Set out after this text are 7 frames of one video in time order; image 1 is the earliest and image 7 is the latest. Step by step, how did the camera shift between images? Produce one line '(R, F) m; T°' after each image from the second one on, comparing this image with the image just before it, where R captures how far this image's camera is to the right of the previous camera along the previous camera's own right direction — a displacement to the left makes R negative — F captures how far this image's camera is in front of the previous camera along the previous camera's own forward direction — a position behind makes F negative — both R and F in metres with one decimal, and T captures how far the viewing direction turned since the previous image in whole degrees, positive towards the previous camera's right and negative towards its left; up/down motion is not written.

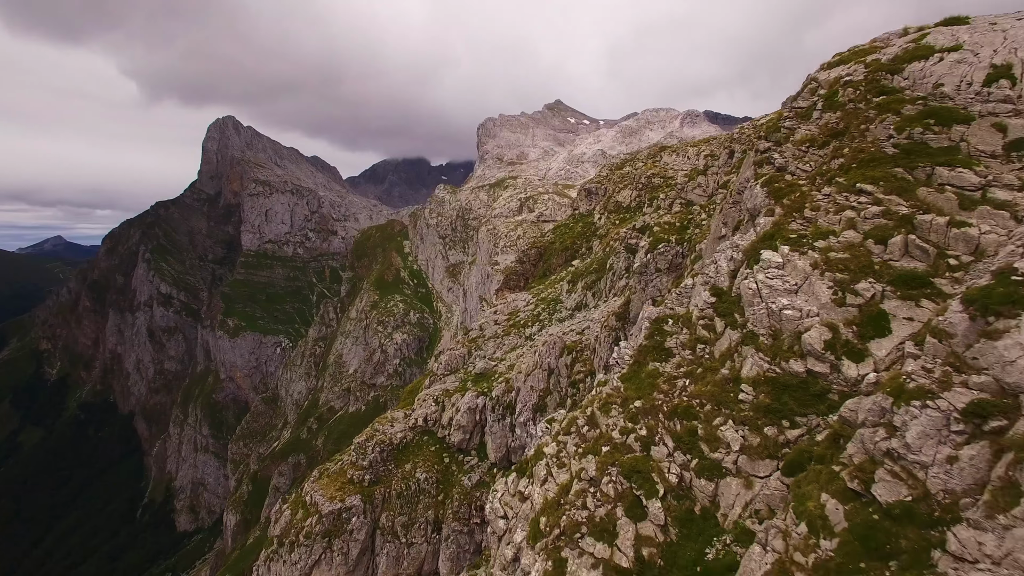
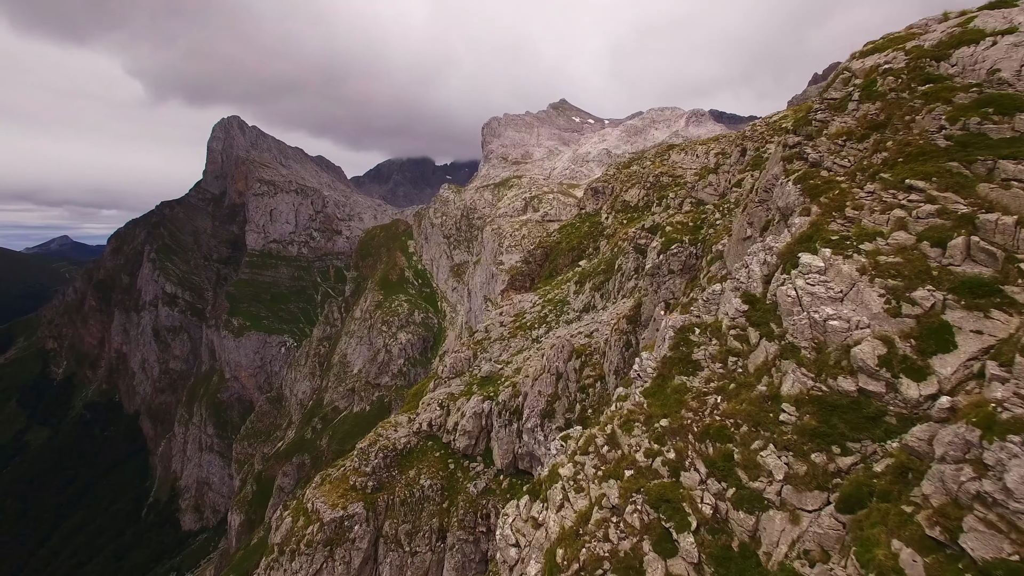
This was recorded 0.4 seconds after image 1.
(-0.2, +1.5) m; 0°
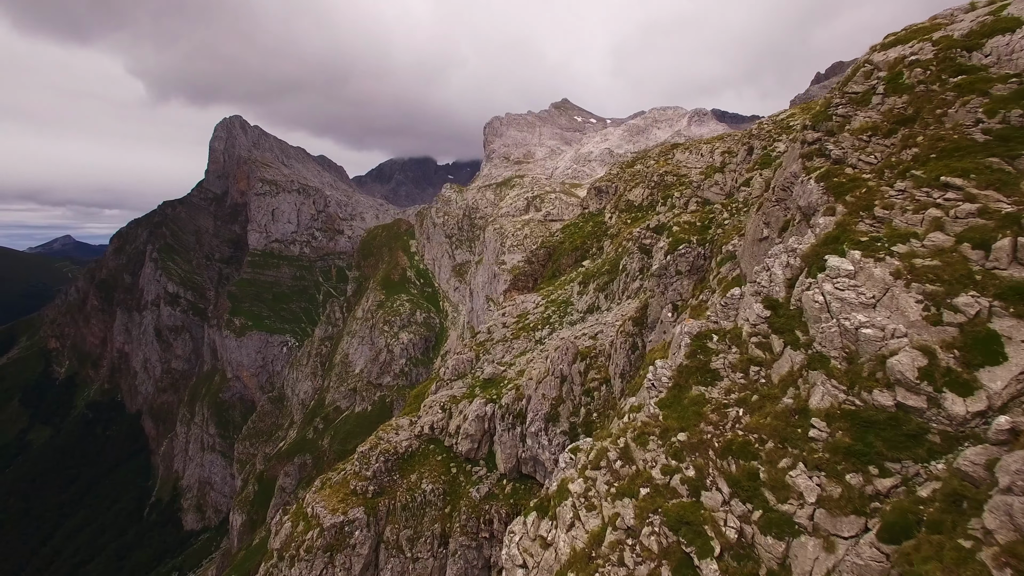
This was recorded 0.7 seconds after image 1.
(-0.1, +0.9) m; 0°
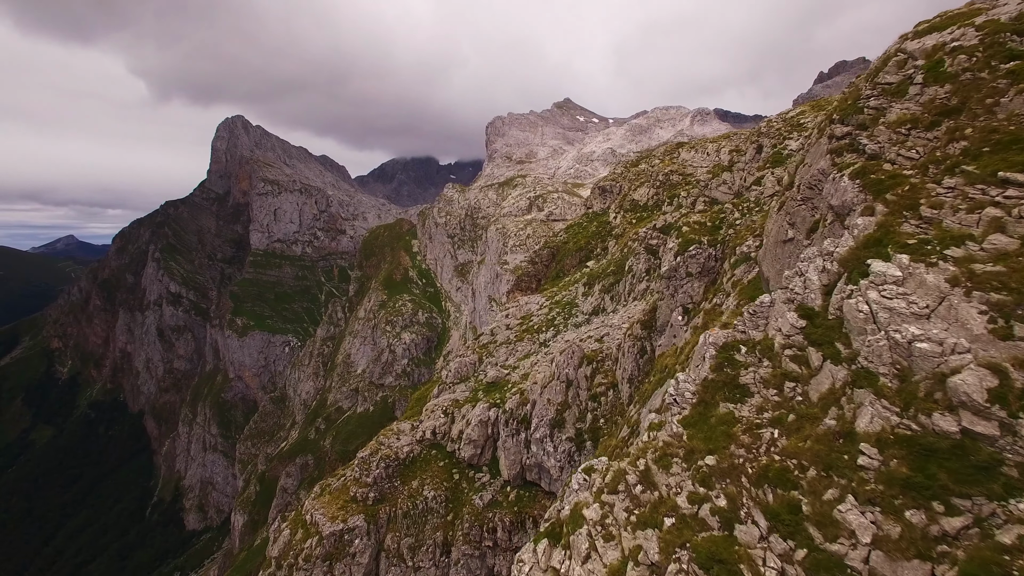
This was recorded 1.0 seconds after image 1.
(-0.1, +1.3) m; 0°
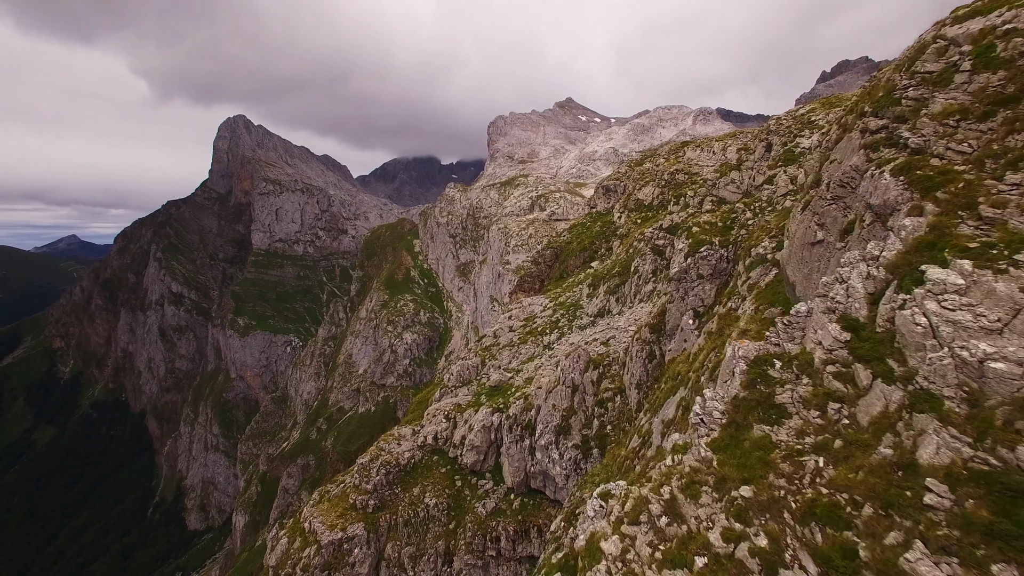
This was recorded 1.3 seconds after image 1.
(-0.2, +1.4) m; 0°
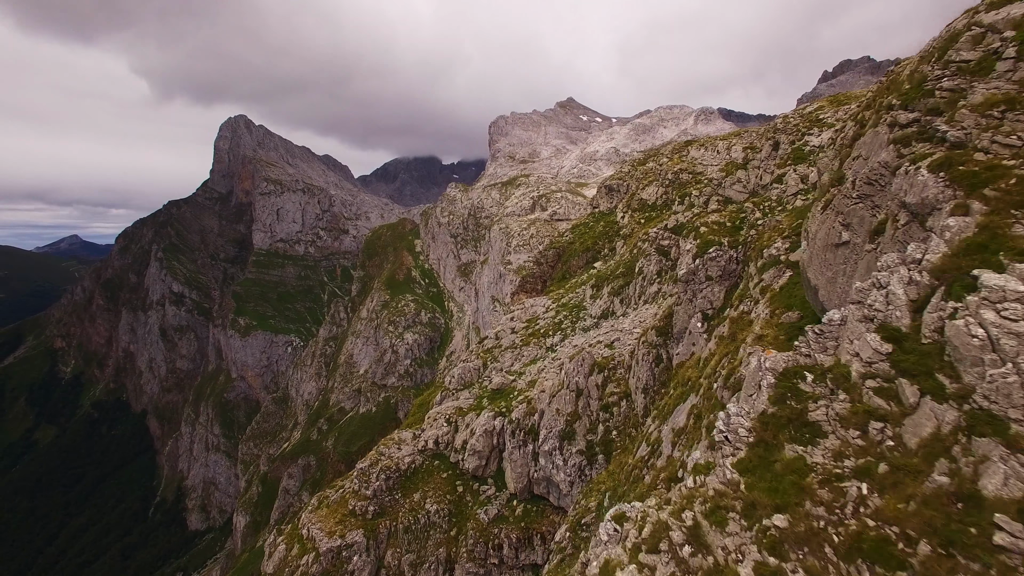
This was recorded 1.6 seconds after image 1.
(-0.1, +1.1) m; 0°
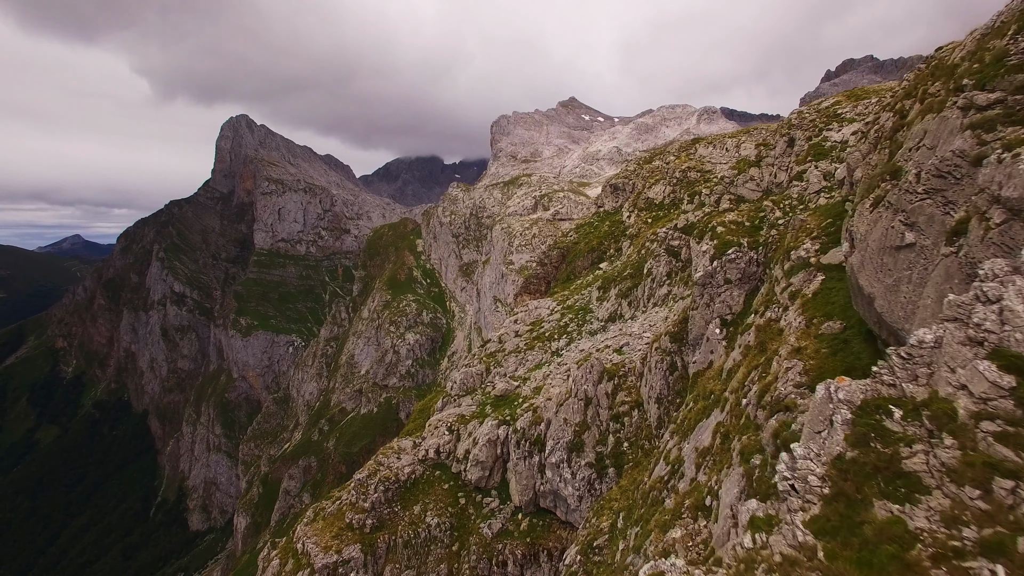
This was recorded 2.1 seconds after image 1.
(-0.2, +2.3) m; 0°
